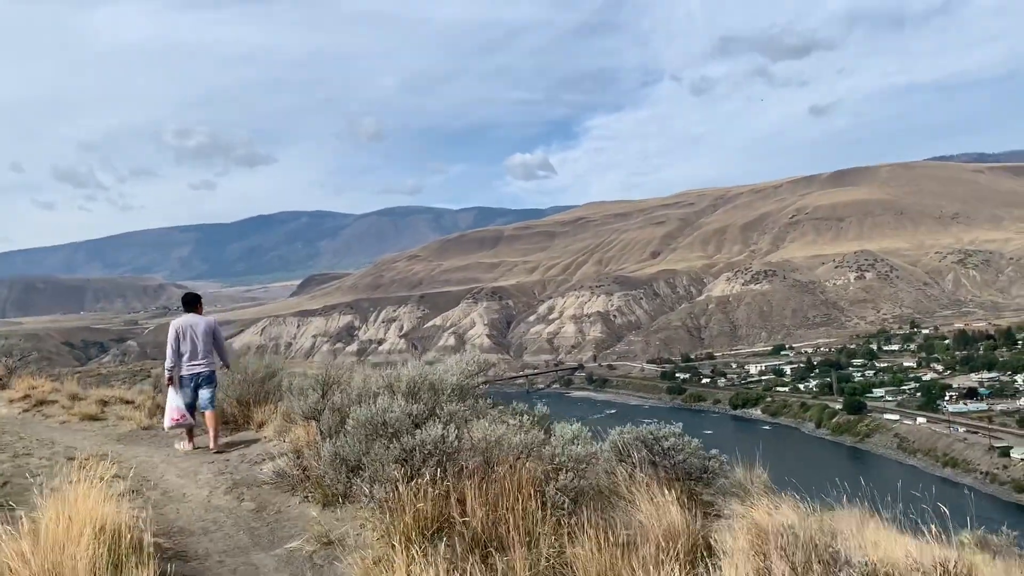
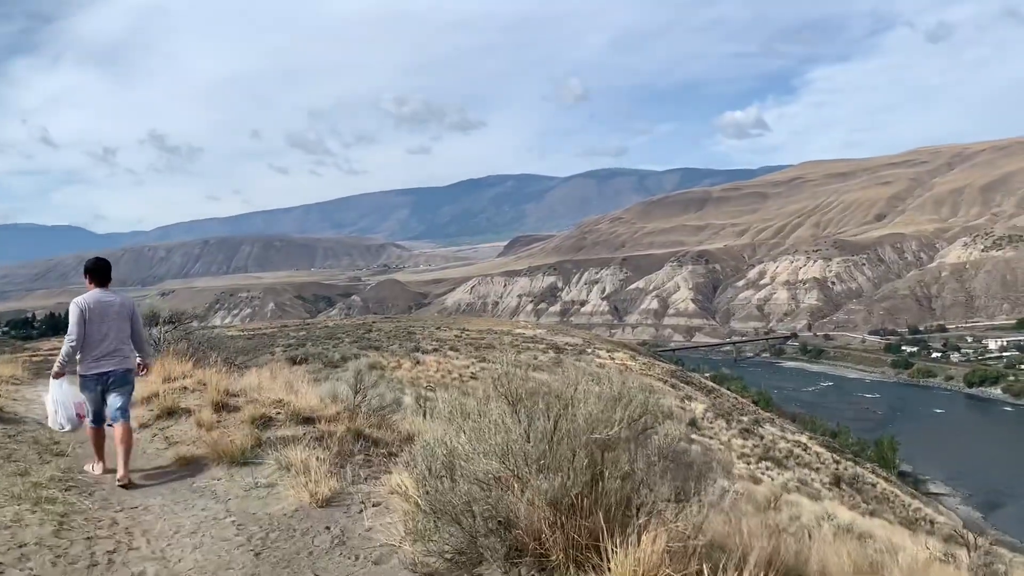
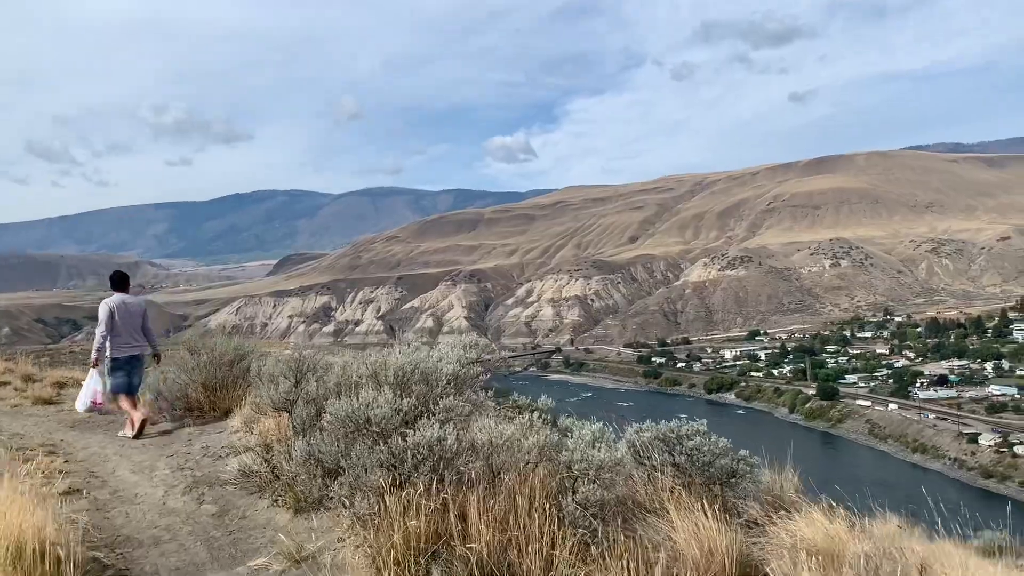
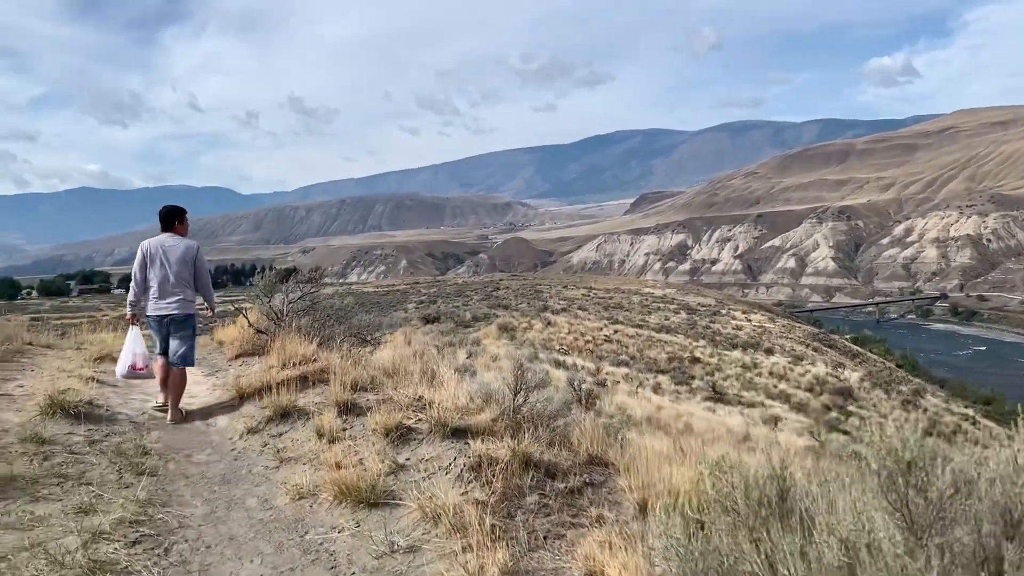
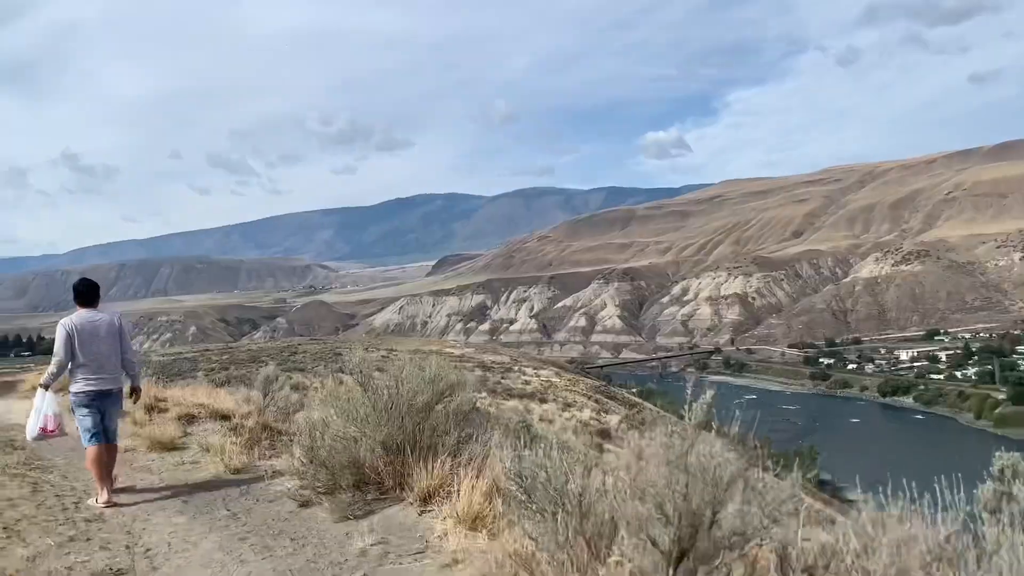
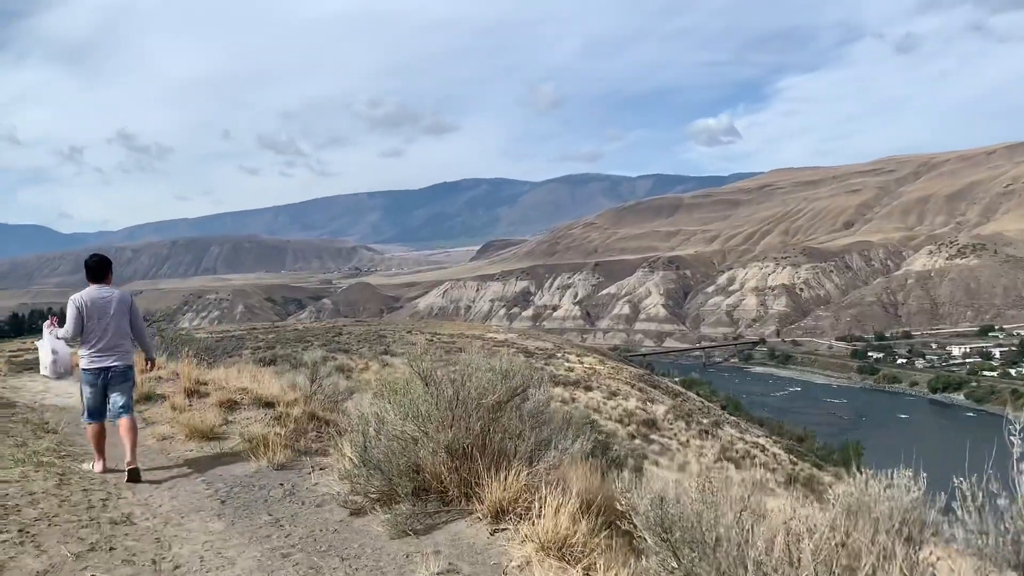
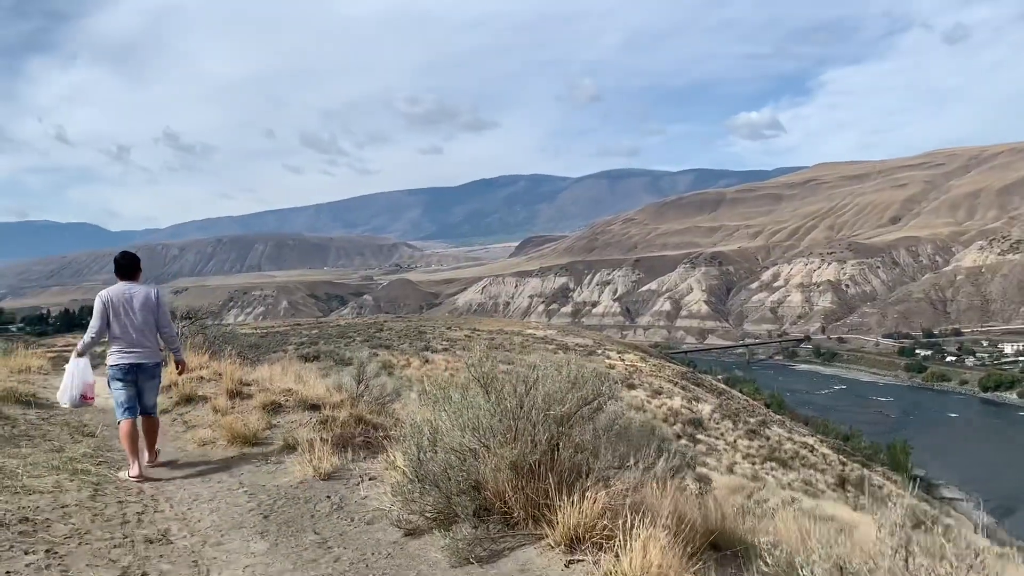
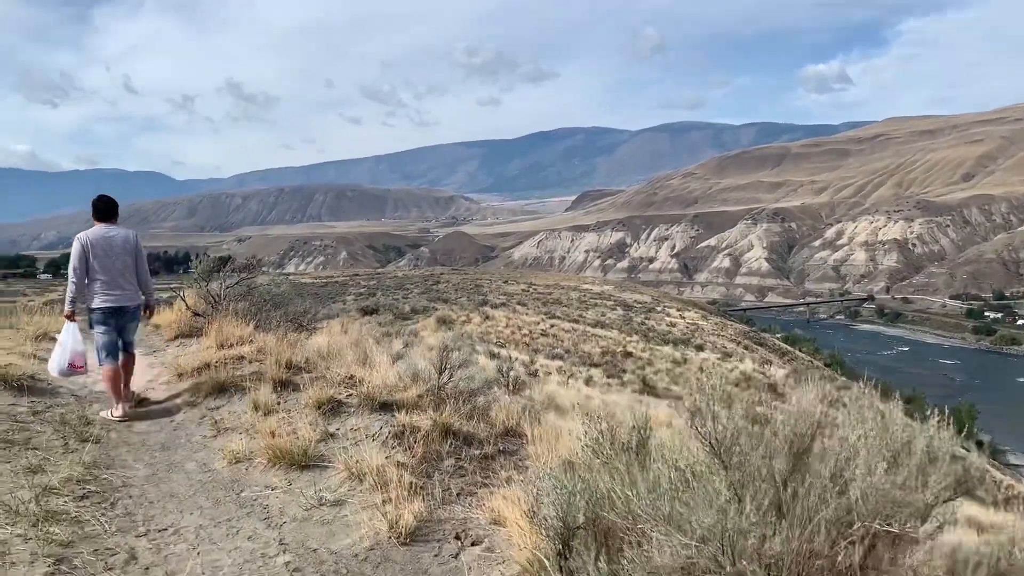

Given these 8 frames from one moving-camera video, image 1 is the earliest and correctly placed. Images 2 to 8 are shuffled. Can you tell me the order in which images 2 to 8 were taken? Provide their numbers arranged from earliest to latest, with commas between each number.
3, 5, 6, 7, 2, 8, 4
